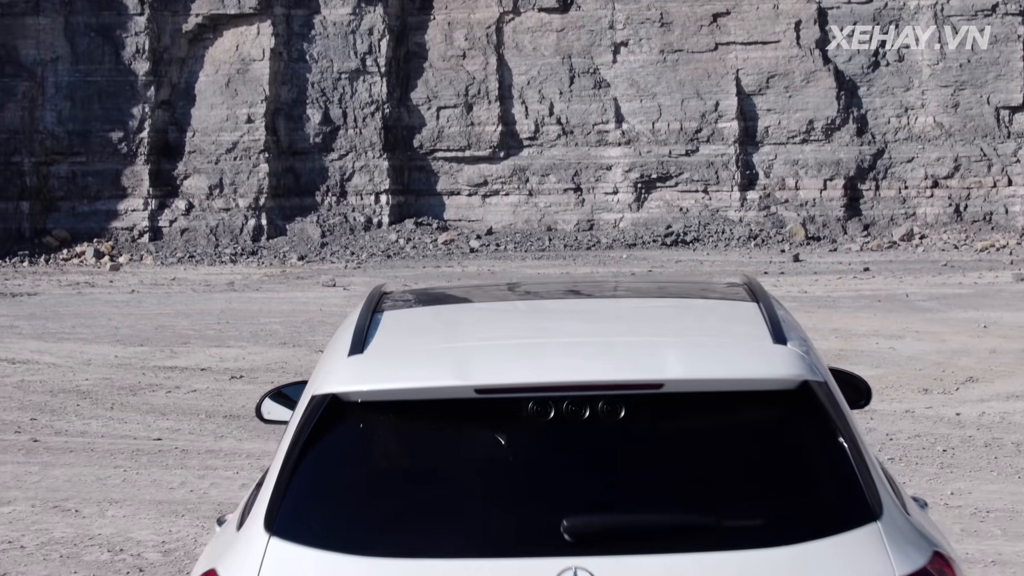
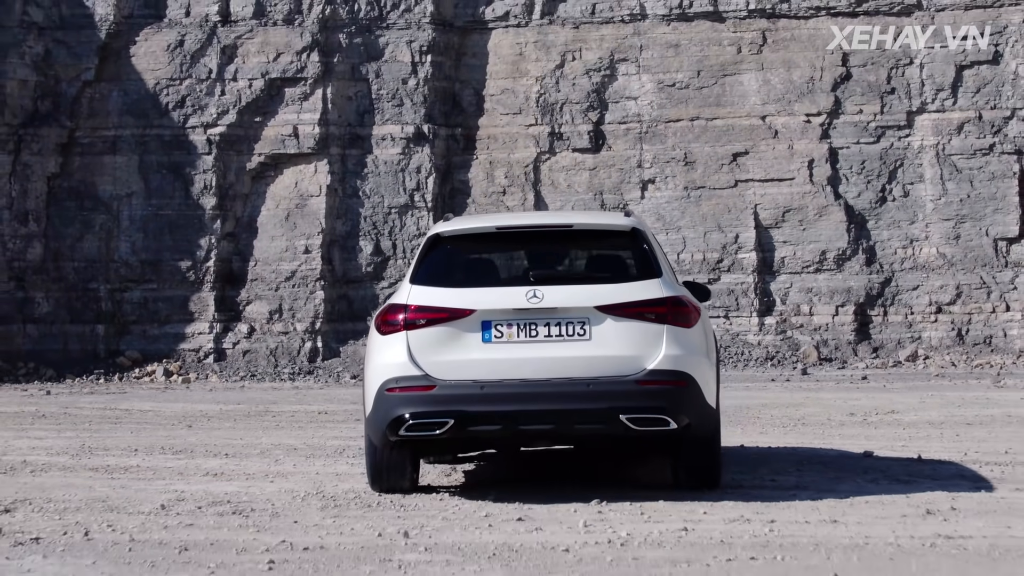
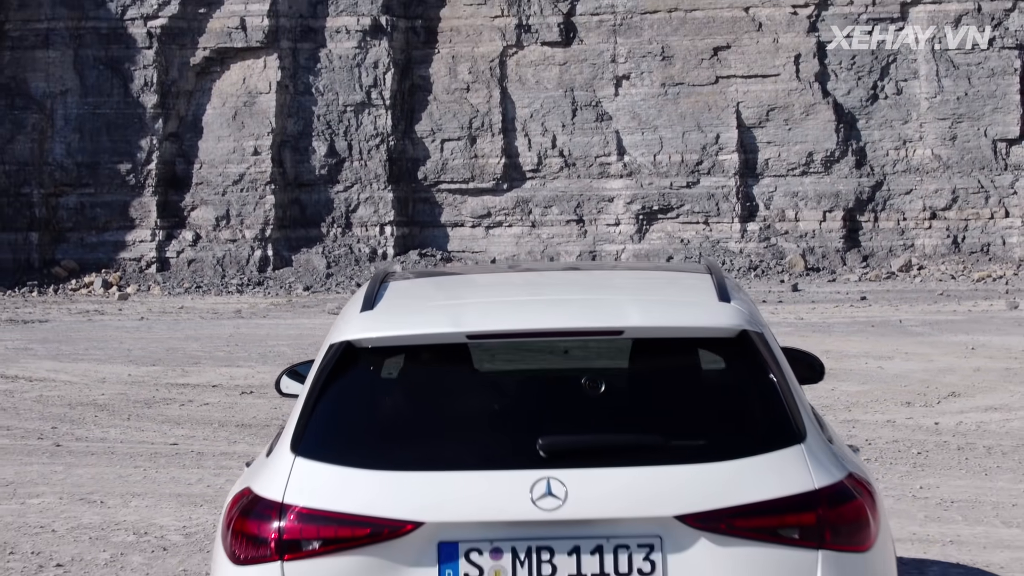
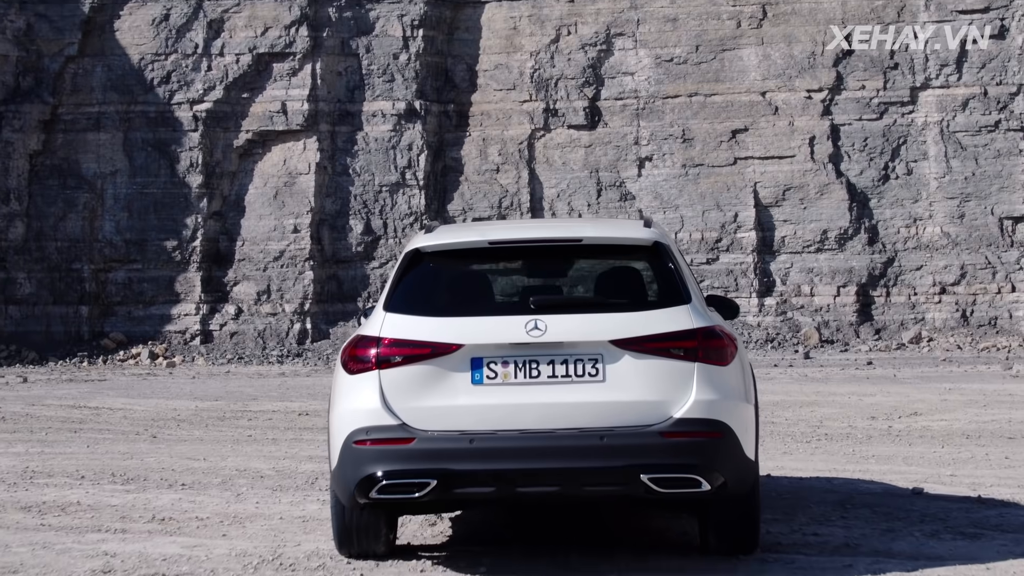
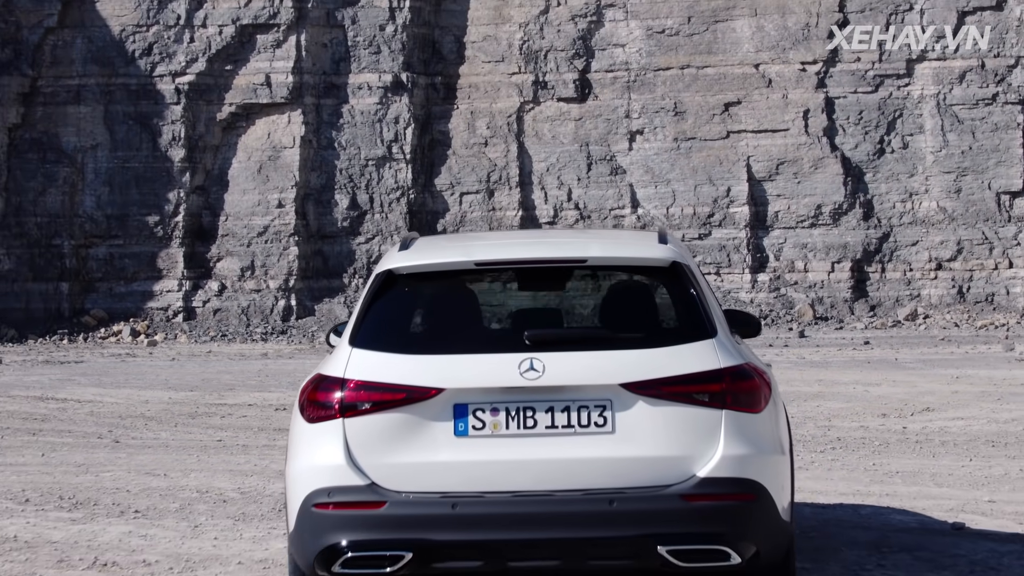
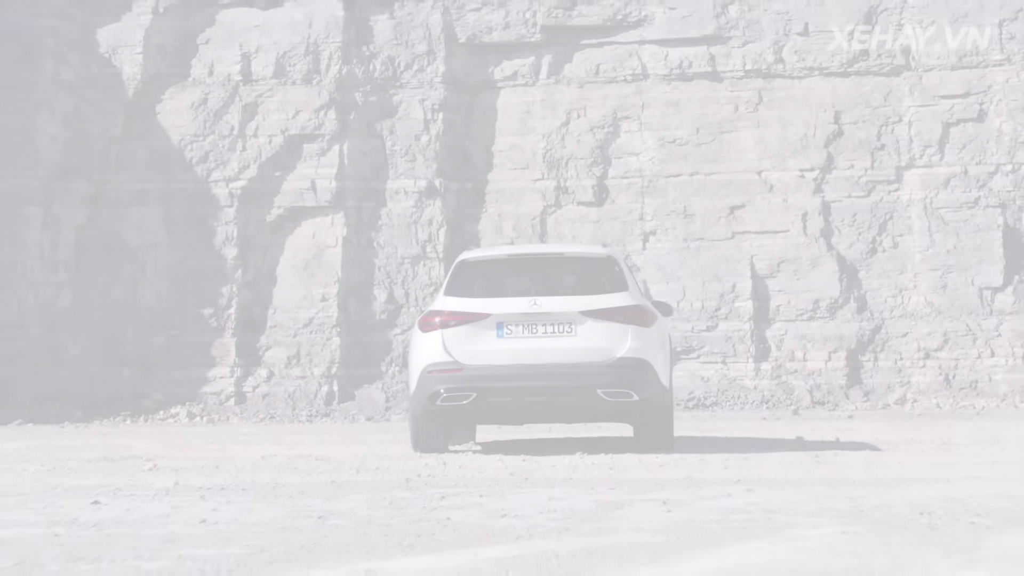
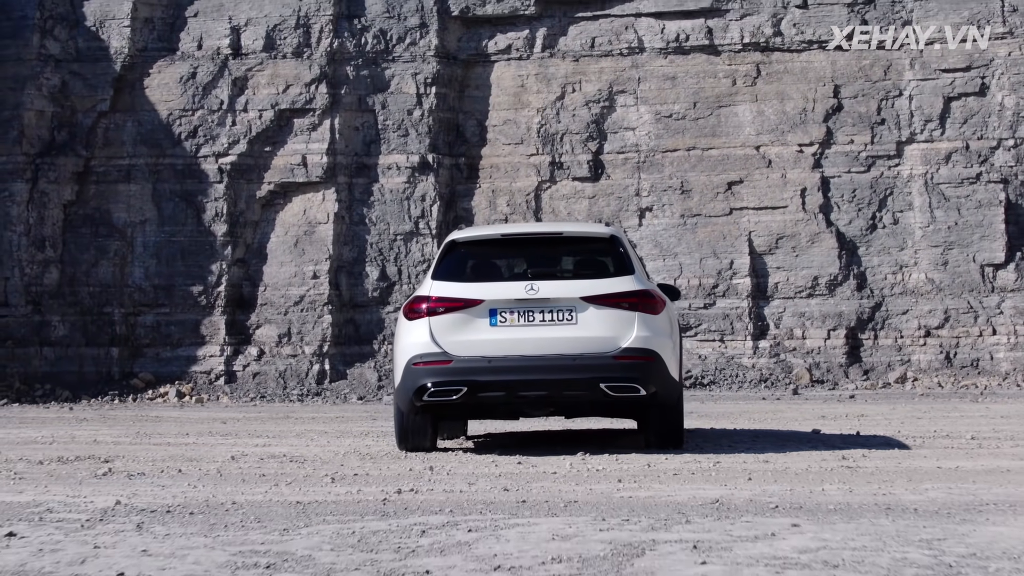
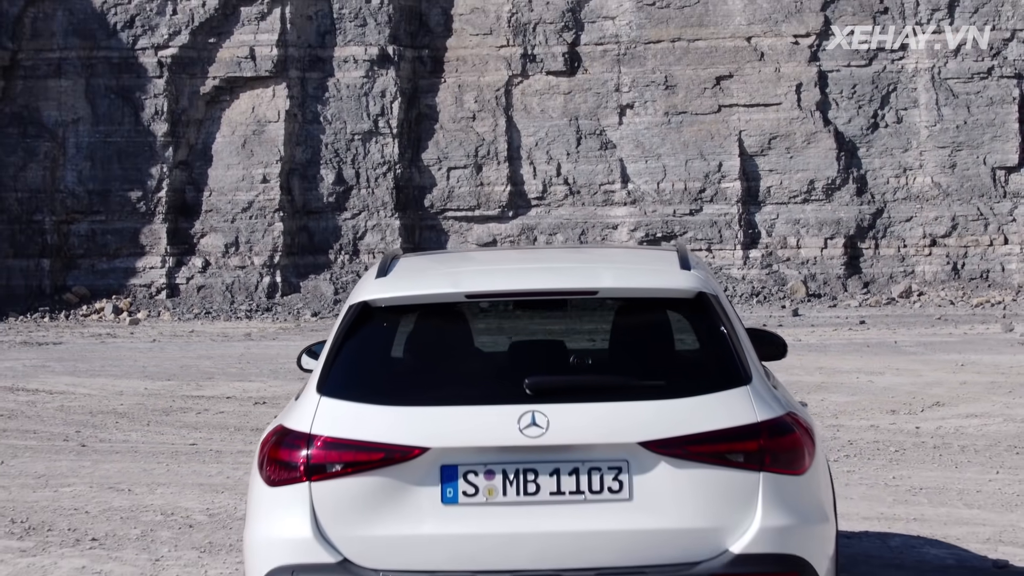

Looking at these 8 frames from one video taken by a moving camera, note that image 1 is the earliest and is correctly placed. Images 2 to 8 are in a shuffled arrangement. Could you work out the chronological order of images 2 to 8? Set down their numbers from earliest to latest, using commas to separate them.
3, 8, 5, 4, 2, 7, 6
